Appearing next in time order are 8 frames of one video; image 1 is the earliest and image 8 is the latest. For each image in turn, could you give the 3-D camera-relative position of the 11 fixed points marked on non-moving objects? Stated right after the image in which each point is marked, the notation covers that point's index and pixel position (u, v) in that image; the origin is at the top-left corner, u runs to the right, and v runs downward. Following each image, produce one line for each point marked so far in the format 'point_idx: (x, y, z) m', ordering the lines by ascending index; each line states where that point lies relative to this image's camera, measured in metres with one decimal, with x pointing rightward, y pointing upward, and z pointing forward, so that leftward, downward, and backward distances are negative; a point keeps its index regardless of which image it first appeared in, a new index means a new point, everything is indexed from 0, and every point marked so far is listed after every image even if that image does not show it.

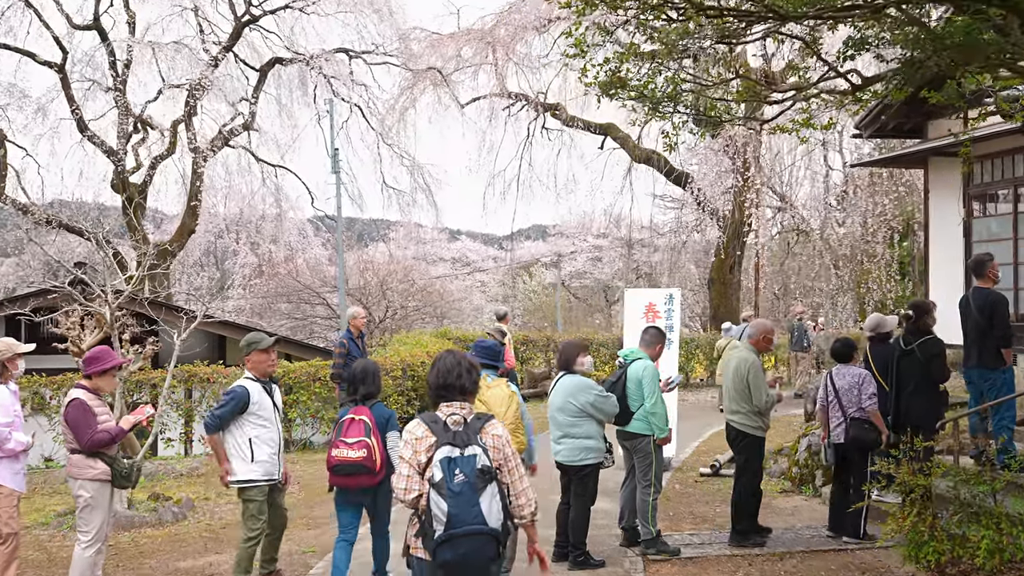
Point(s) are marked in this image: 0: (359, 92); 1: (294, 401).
0: (-2.8, +3.6, +15.2) m
1: (-2.3, -1.2, +8.5) m
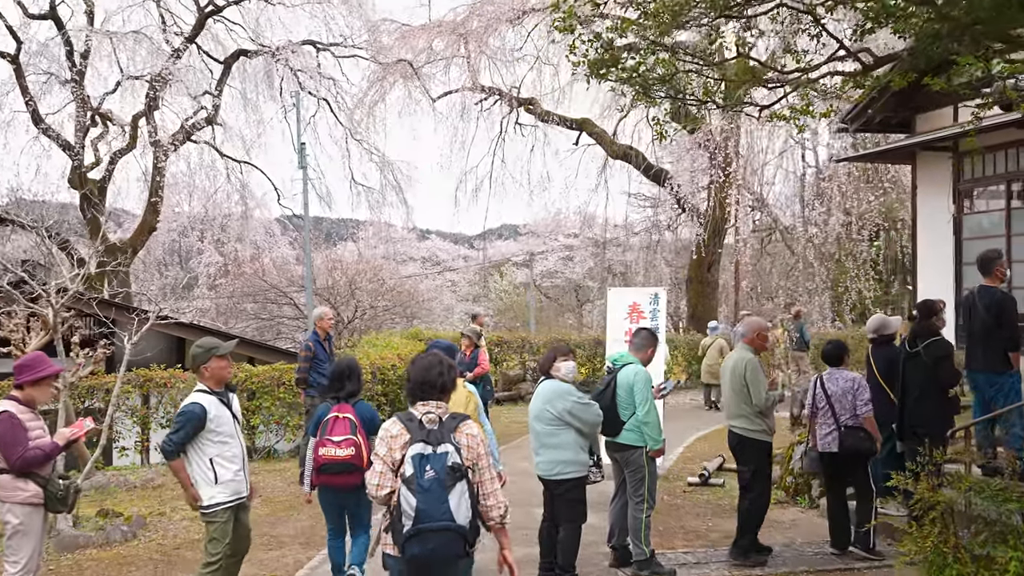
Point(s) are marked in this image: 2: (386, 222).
0: (-3.3, +3.6, +14.7) m
1: (-2.5, -1.2, +8.1) m
2: (-2.2, +1.0, +14.2) m
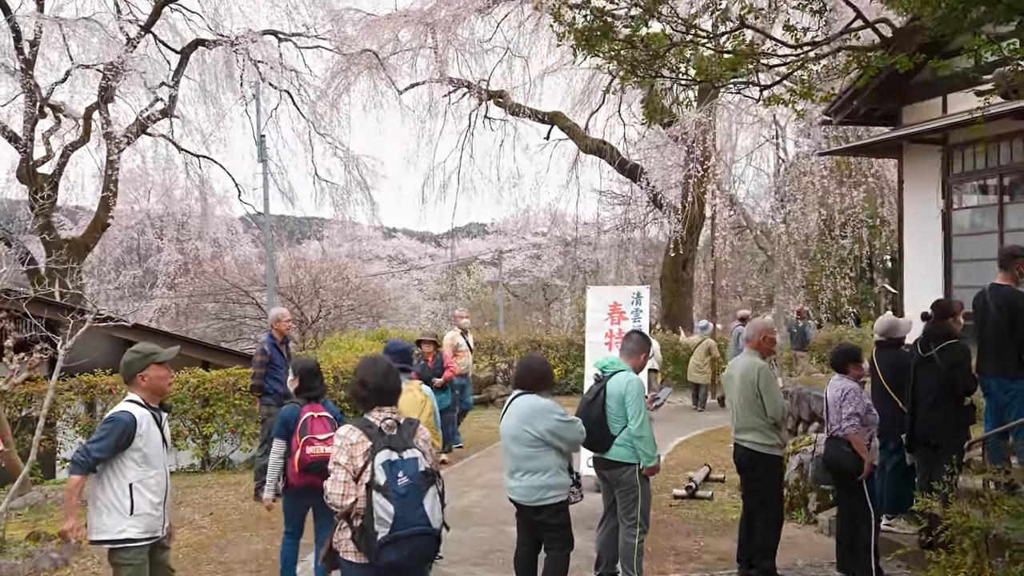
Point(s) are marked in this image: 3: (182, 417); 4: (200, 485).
0: (-3.8, +3.6, +14.1) m
1: (-2.8, -1.2, +7.5) m
2: (-2.7, +1.0, +13.7) m
3: (-3.0, -1.2, +7.5) m
4: (-2.6, -1.6, +6.7) m
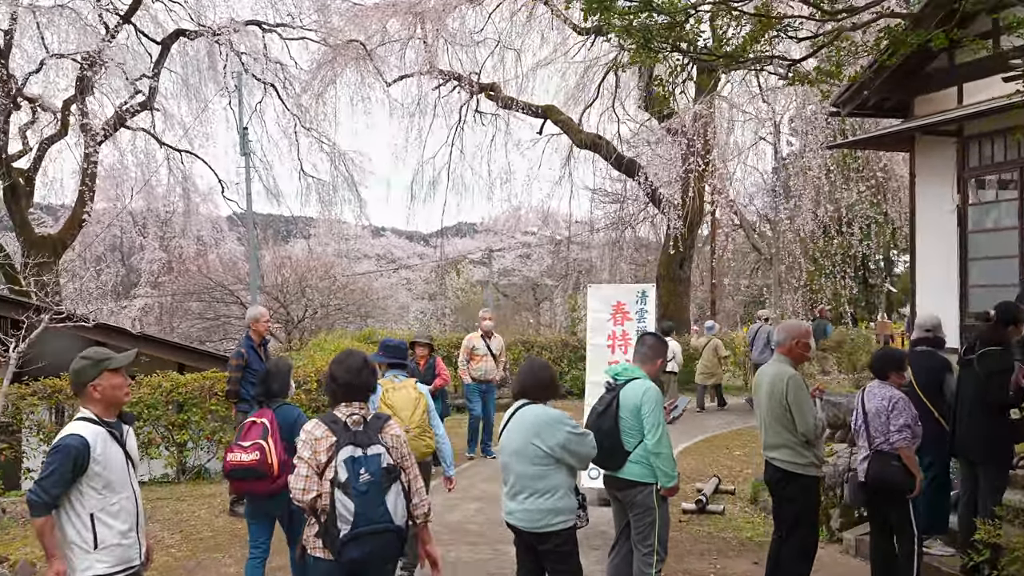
0: (-4.0, +3.6, +13.6) m
1: (-2.8, -1.2, +7.1) m
2: (-2.8, +1.1, +13.2) m
3: (-3.1, -1.2, +7.0) m
4: (-2.6, -1.6, +6.2) m
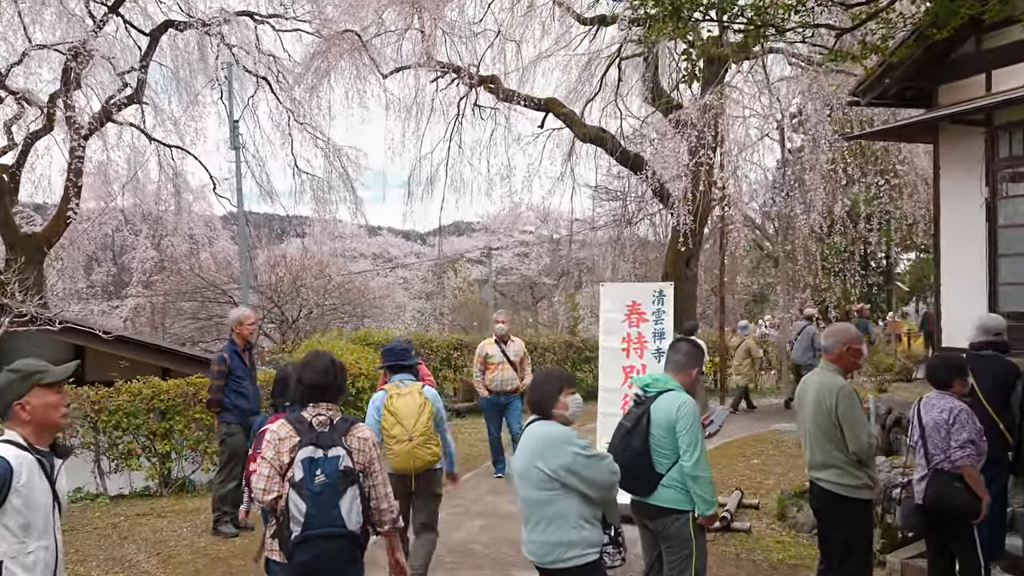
0: (-4.0, +3.6, +13.2) m
1: (-2.8, -1.1, +6.7) m
2: (-2.8, +1.1, +12.8) m
3: (-3.0, -1.2, +6.6) m
4: (-2.6, -1.6, +5.8) m
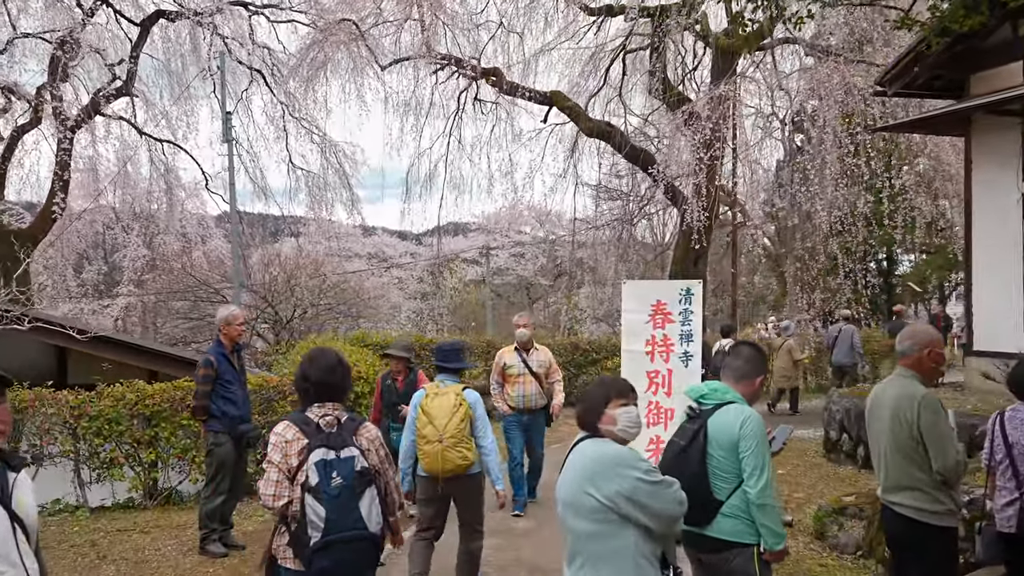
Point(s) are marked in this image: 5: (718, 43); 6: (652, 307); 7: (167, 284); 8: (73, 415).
0: (-3.9, +3.6, +12.7) m
1: (-2.7, -1.1, +6.2) m
2: (-2.8, +1.1, +12.4) m
3: (-3.0, -1.2, +6.2) m
4: (-2.5, -1.6, +5.4) m
5: (+2.5, +3.0, +10.1) m
6: (+0.8, -0.1, +4.9) m
7: (-6.7, +0.1, +15.9) m
8: (-3.2, -0.9, +6.1) m
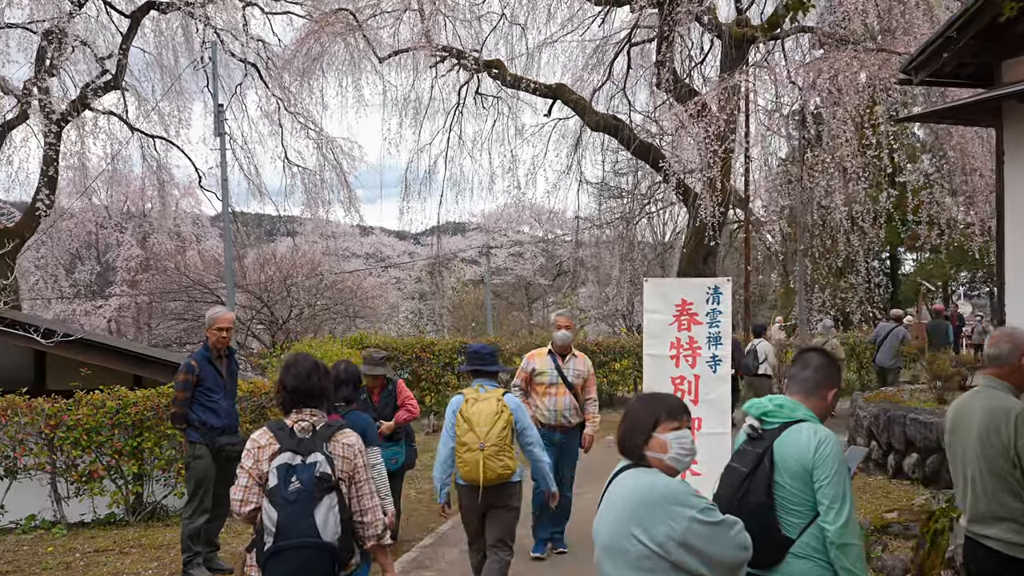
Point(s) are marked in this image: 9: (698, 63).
0: (-3.9, +3.6, +12.3) m
1: (-2.6, -1.1, +5.8) m
2: (-2.7, +1.1, +11.9) m
3: (-2.9, -1.1, +5.8) m
4: (-2.4, -1.6, +5.0) m
5: (+2.6, +3.0, +9.7) m
6: (+0.9, -0.1, +4.5) m
7: (-6.7, +0.1, +15.5) m
8: (-3.2, -0.9, +5.7) m
9: (+2.4, +2.9, +10.5) m
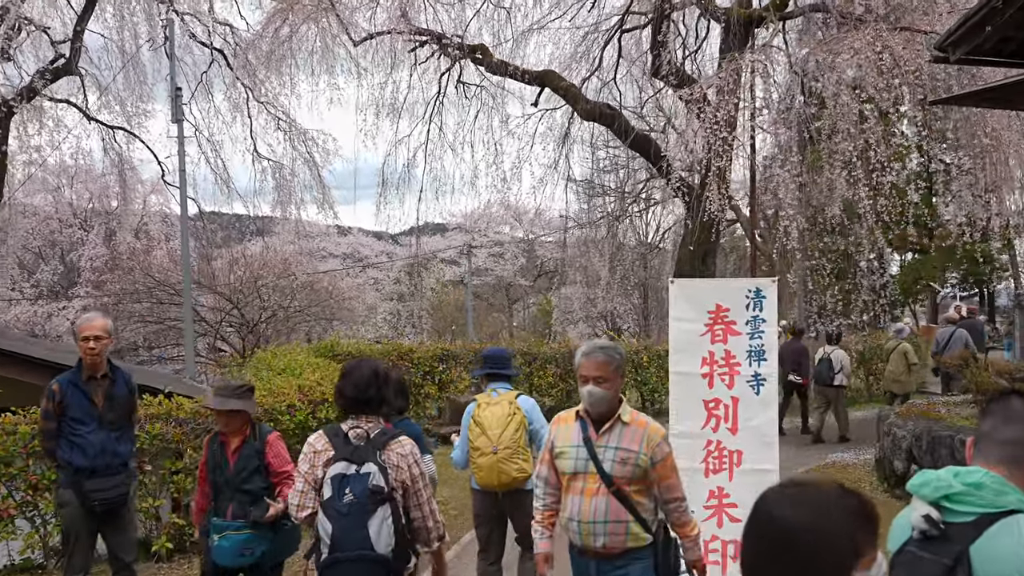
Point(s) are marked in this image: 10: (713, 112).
0: (-4.1, +3.6, +11.4) m
1: (-2.7, -1.1, +4.9) m
2: (-2.9, +1.1, +11.1) m
3: (-2.9, -1.2, +4.9) m
4: (-2.4, -1.6, +4.1) m
5: (+2.4, +3.0, +8.9) m
6: (+0.9, -0.1, +3.7) m
7: (-6.9, +0.1, +14.5) m
8: (-3.2, -1.0, +4.8) m
9: (+2.2, +2.9, +9.7) m
10: (+1.9, +1.7, +7.9) m
